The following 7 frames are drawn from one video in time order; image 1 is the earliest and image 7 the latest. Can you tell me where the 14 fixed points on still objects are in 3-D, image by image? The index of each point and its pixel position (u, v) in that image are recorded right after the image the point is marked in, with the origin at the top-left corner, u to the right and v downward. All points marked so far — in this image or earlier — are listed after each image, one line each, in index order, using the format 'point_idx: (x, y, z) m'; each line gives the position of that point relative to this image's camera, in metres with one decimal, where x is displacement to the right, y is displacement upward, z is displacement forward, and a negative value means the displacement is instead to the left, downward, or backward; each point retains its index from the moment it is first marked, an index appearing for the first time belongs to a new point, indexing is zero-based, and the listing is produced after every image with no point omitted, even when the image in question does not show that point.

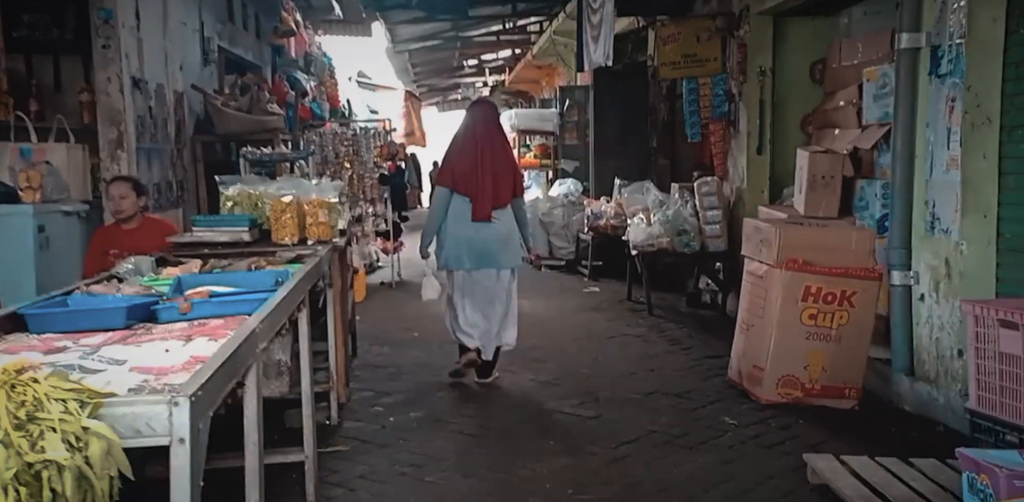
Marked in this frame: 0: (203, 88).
0: (-2.4, +1.3, +6.6) m
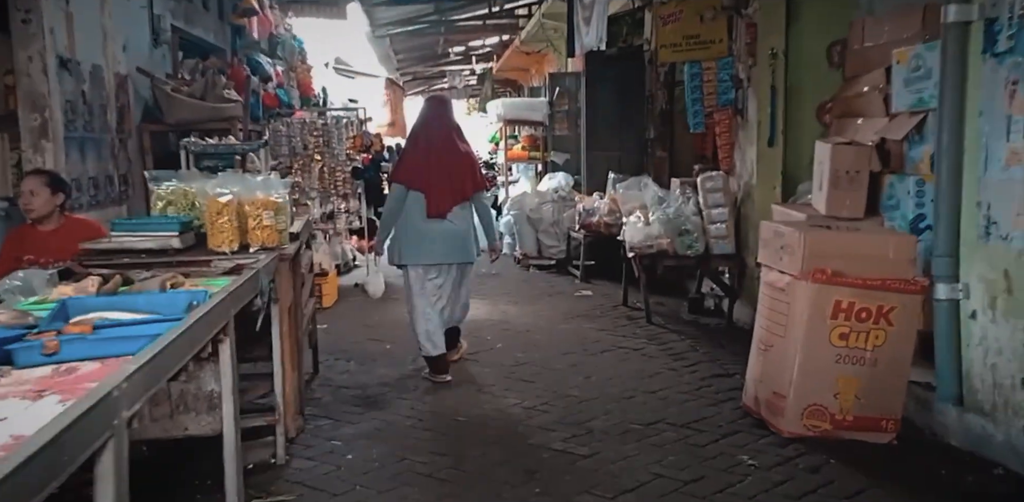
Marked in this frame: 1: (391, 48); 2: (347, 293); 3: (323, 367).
0: (-2.5, +1.2, +6.0) m
1: (-1.8, +3.1, +12.9) m
2: (-1.4, -0.4, +7.5) m
3: (-1.1, -0.7, +4.8) m
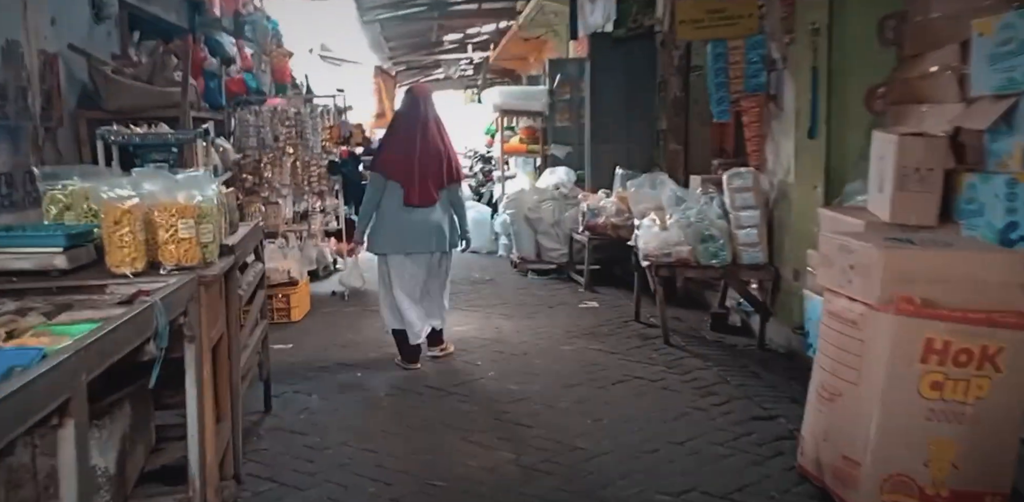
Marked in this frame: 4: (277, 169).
0: (-2.5, +1.2, +5.1) m
1: (-1.8, +3.1, +12.0) m
2: (-1.5, -0.4, +6.7) m
3: (-1.1, -0.7, +4.0) m
4: (-1.8, +0.6, +6.5) m
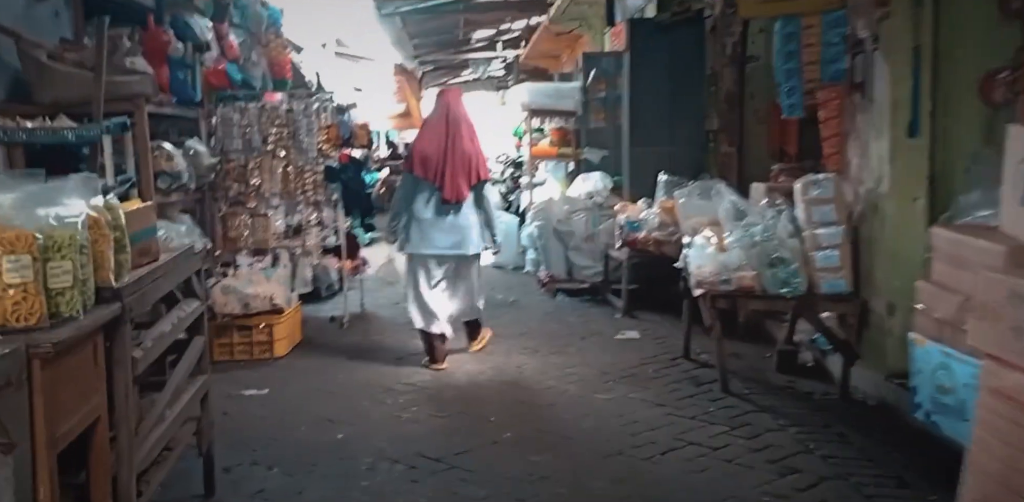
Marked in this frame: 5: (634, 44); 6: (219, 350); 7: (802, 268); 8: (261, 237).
0: (-2.4, +1.1, +4.3) m
1: (-1.4, +2.9, +11.2) m
2: (-1.3, -0.5, +5.8) m
3: (-1.0, -0.8, +3.1) m
4: (-1.6, +0.5, +5.7) m
5: (+1.0, +1.7, +6.9) m
6: (-1.7, -0.6, +4.9) m
7: (+1.4, -0.1, +4.1) m
8: (-1.7, +0.1, +5.8) m
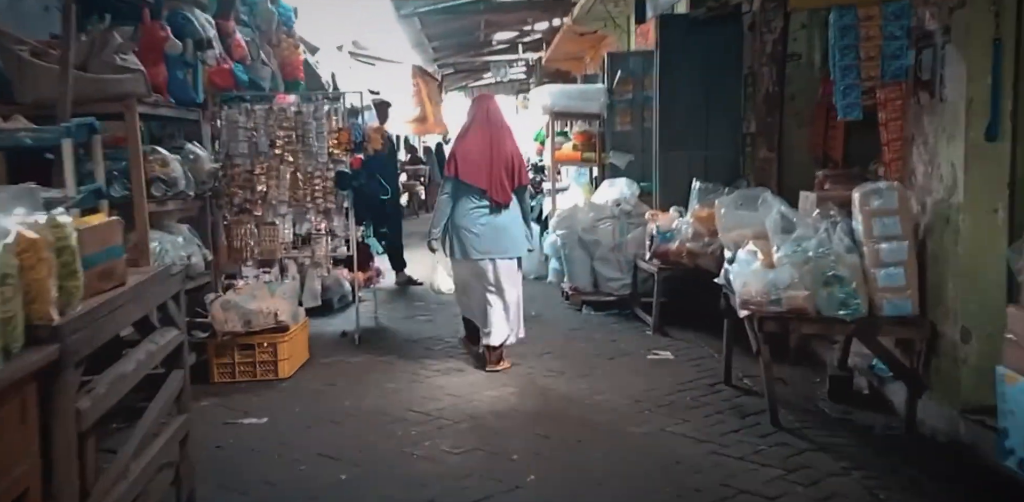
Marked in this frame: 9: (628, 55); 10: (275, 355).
0: (-2.3, +1.0, +4.0) m
1: (-1.2, +2.8, +10.8) m
2: (-1.1, -0.6, +5.4) m
3: (-0.9, -0.9, +2.7) m
4: (-1.5, +0.4, +5.3) m
5: (+1.2, +1.6, +6.5) m
6: (-1.6, -0.6, +4.6) m
7: (+1.5, -0.2, +3.6) m
8: (-1.5, 0.0, +5.4) m
9: (+1.0, +1.7, +7.4) m
10: (-1.3, -0.6, +4.6) m
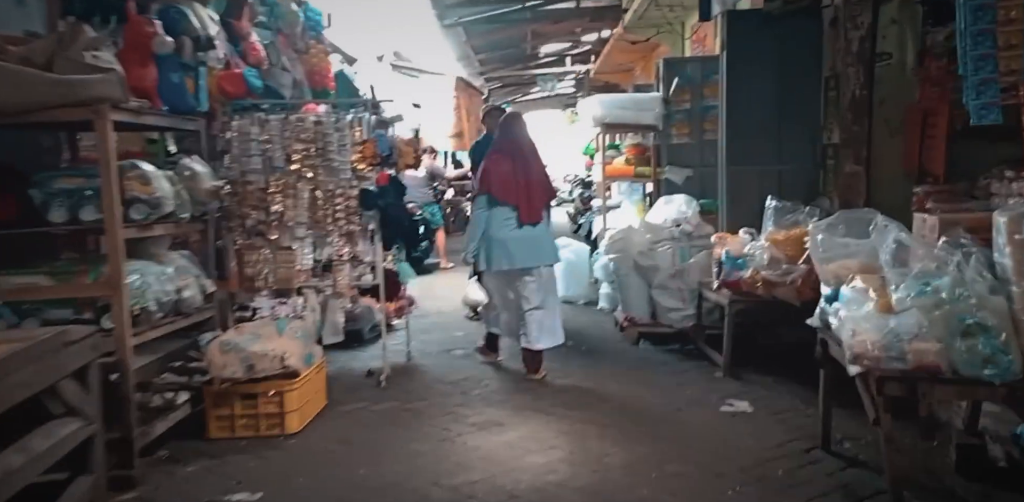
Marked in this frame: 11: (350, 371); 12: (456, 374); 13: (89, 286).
0: (-2.1, +0.9, +3.4) m
1: (-0.6, +2.5, +10.2) m
2: (-0.9, -0.8, +4.7) m
3: (-0.8, -1.0, +2.0) m
4: (-1.2, +0.3, +4.6) m
5: (+1.5, +1.4, +5.7) m
6: (-1.3, -0.8, +3.9) m
7: (+1.6, -0.3, +2.8) m
8: (-1.3, -0.1, +4.7) m
9: (+1.4, +1.5, +6.6) m
10: (-1.0, -0.7, +3.9) m
11: (-1.0, -0.7, +5.2) m
12: (-0.3, -0.7, +5.2) m
13: (-1.6, -0.1, +3.3) m
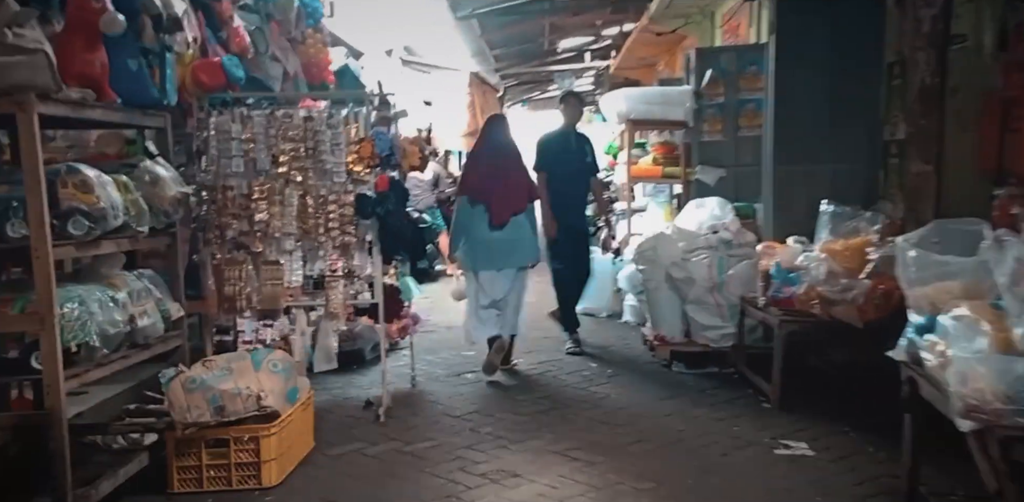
0: (-2.0, +0.8, +2.8) m
1: (-0.4, +2.5, +9.5) m
2: (-0.8, -0.8, +4.1) m
3: (-0.8, -1.1, +1.4) m
4: (-1.1, +0.2, +4.0) m
5: (+1.6, +1.3, +5.0) m
6: (-1.3, -0.9, +3.3) m
7: (+1.7, -0.4, +2.1) m
8: (-1.2, -0.2, +4.1) m
9: (+1.5, +1.4, +6.0) m
10: (-1.0, -0.8, +3.3) m
11: (-0.9, -0.8, +4.6) m
12: (-0.2, -0.8, +4.5) m
13: (-1.6, -0.2, +2.7) m
